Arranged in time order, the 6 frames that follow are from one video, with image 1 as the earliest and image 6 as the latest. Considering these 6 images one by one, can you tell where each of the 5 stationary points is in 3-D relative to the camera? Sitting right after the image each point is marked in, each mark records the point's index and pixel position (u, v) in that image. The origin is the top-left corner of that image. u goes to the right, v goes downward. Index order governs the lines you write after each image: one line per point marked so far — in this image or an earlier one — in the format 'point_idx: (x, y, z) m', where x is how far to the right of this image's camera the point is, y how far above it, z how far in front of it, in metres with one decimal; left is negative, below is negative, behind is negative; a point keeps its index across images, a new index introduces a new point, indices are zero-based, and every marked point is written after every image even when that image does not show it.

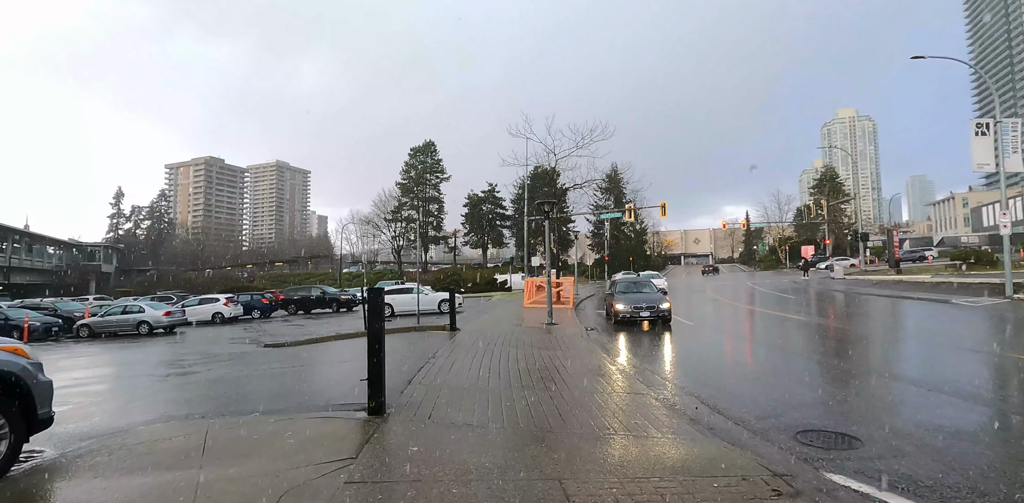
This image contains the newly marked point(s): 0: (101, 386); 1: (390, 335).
0: (-8.7, -2.7, +10.2) m
1: (-3.8, -2.6, +14.7) m
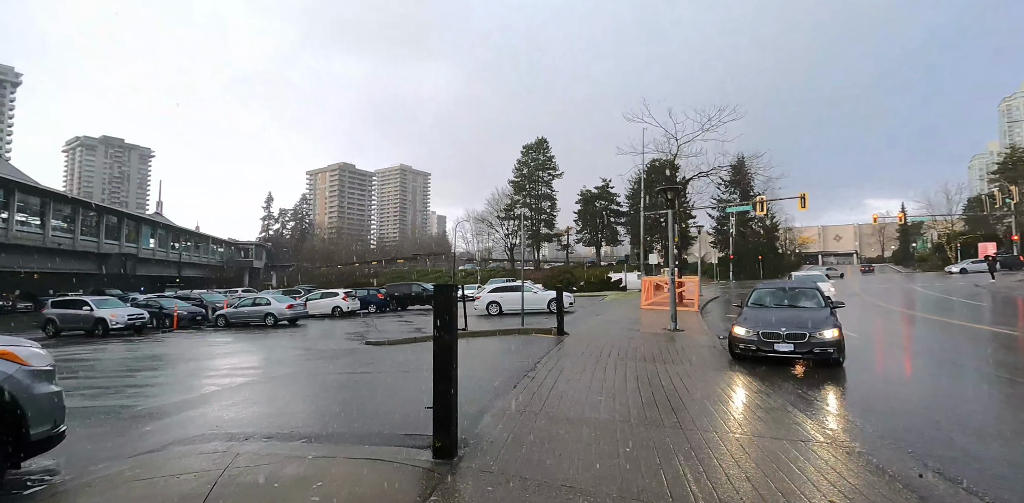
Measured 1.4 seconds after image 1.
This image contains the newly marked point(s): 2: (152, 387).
0: (-6.4, -2.5, +10.2) m
1: (-0.6, -2.4, +13.5) m
2: (-6.0, -2.3, +8.0) m
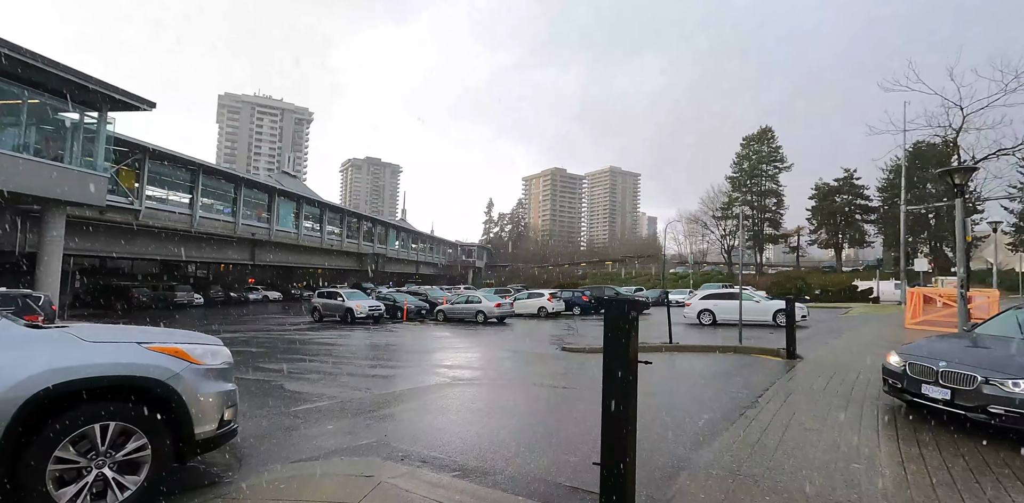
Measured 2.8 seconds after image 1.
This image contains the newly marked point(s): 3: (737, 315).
0: (-2.1, -2.6, +10.9) m
1: (+4.5, -2.5, +11.5) m
2: (-2.8, -2.3, +8.7) m
3: (+8.9, -2.5, +18.9) m
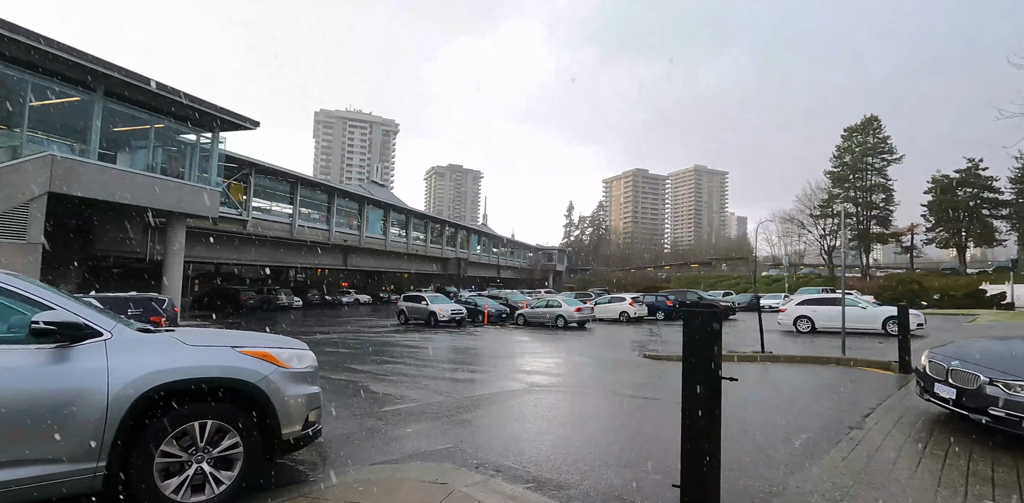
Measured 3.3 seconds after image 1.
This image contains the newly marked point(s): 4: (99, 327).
0: (-0.4, -2.7, +11.0) m
1: (+6.2, -2.6, +10.4) m
2: (-1.3, -2.4, +8.9) m
3: (+11.8, -2.6, +17.1) m
4: (-2.3, -0.4, +2.7) m
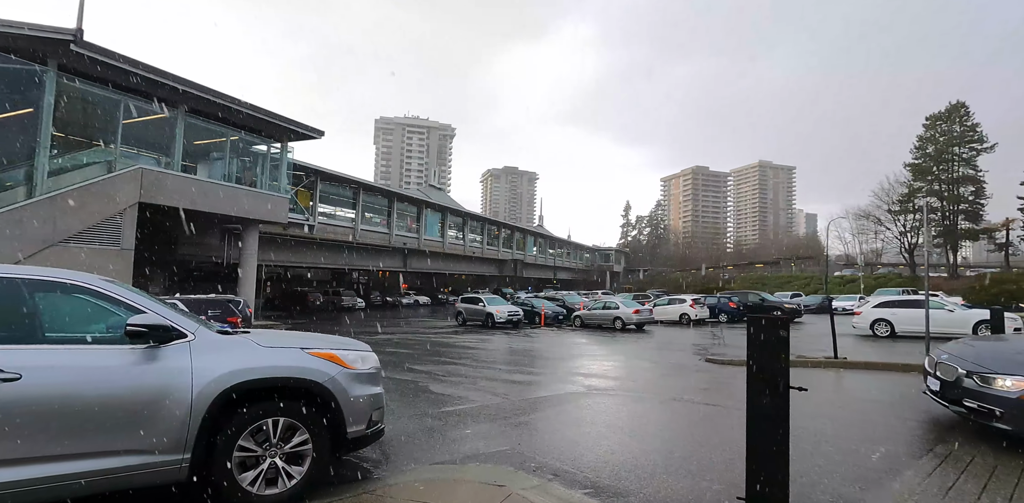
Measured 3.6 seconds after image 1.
0: (+0.9, -2.7, +10.9) m
1: (+7.4, -2.6, +9.6) m
2: (-0.3, -2.4, +9.0) m
3: (+13.8, -2.6, +15.6) m
4: (-2.0, -0.5, +2.9) m
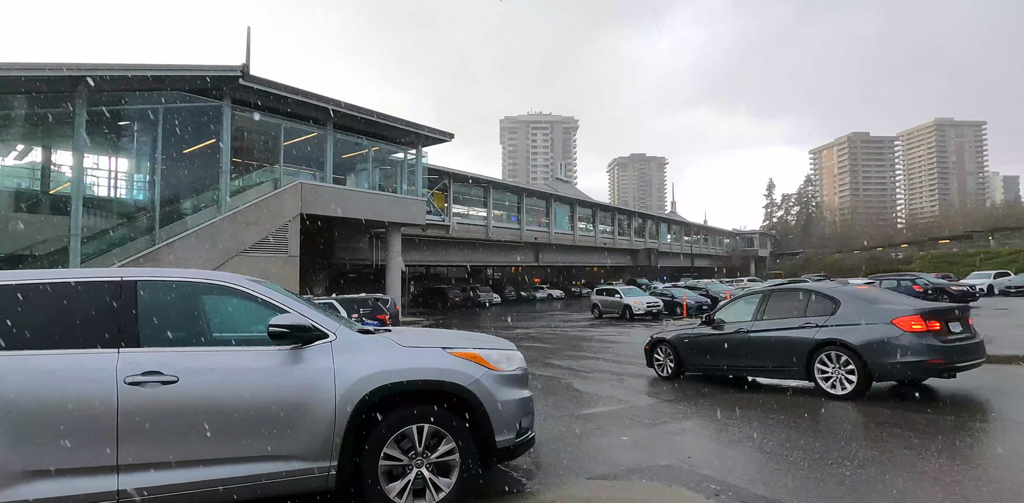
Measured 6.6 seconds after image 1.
0: (+3.9, -2.3, +9.7) m
1: (+9.9, -1.9, +6.8) m
2: (+2.3, -2.2, +8.2) m
3: (+17.5, -1.4, +10.9) m
4: (-1.1, -0.4, +2.7) m
